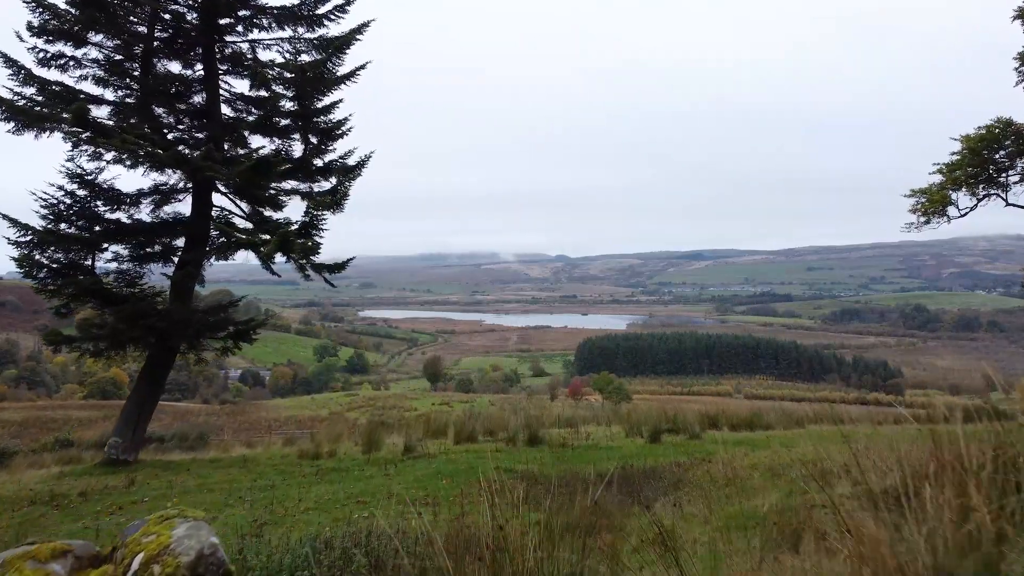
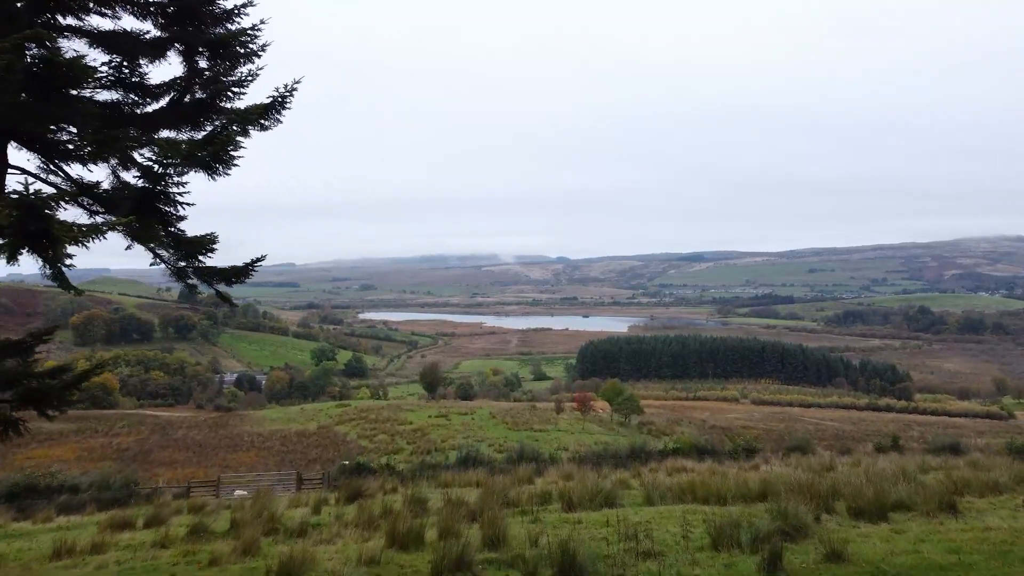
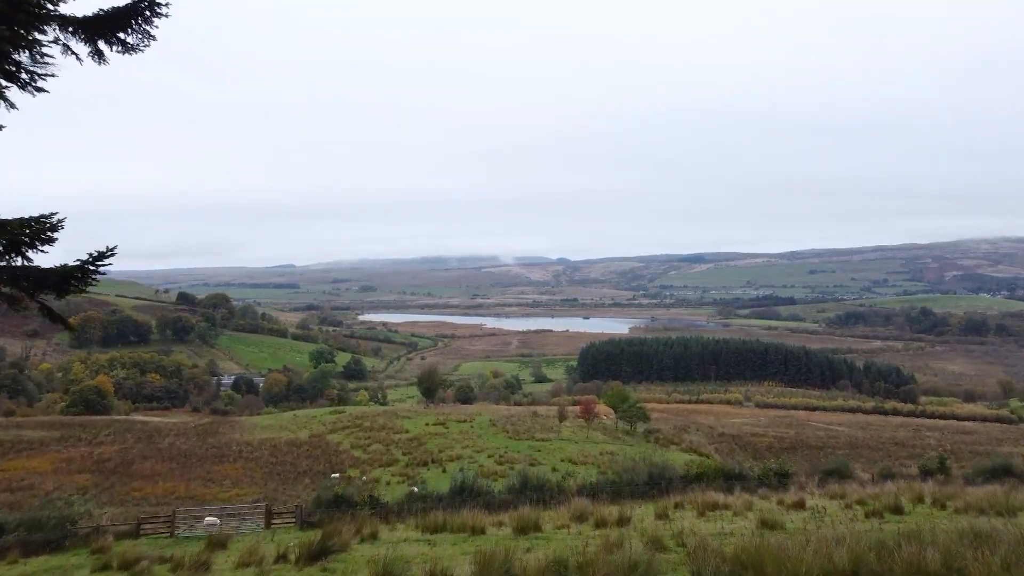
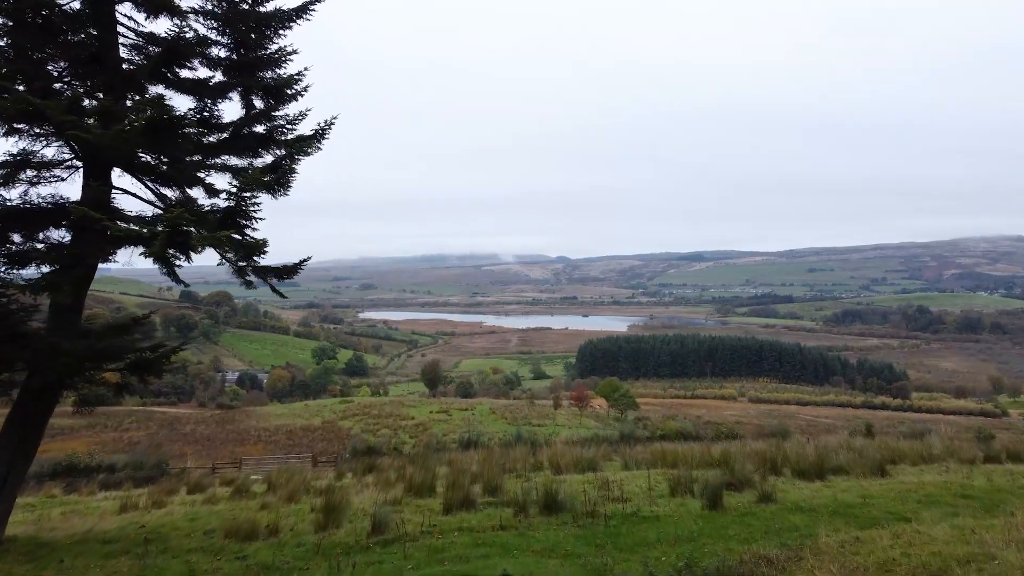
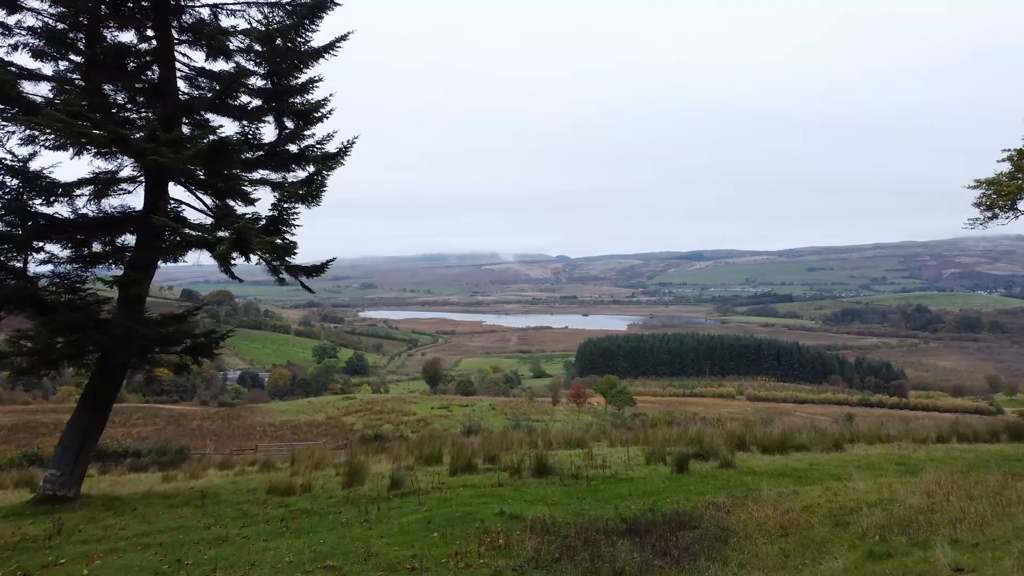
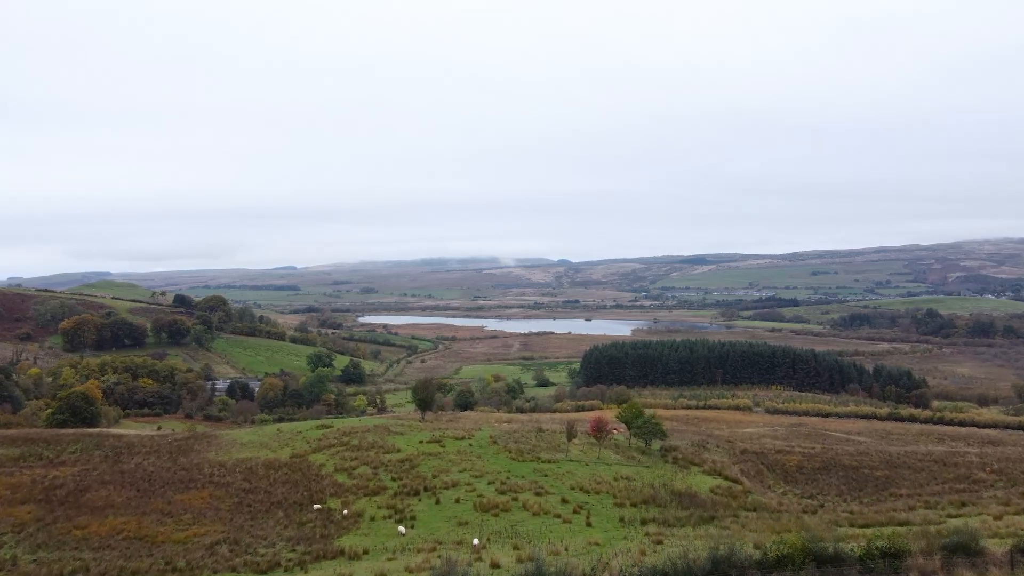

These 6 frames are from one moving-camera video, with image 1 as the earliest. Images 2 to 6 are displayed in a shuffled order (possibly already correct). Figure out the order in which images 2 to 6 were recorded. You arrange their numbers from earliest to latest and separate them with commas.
5, 4, 2, 3, 6
